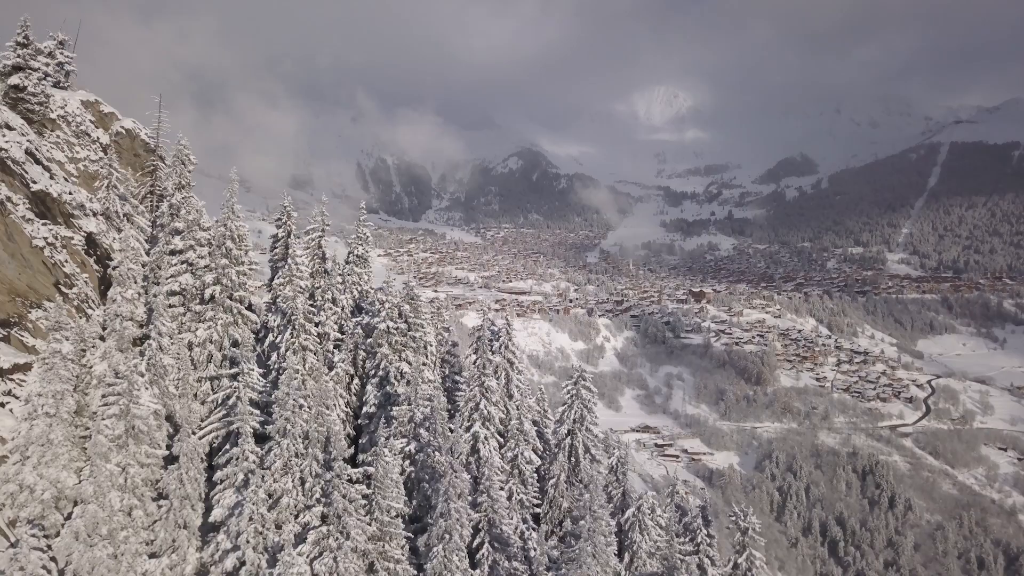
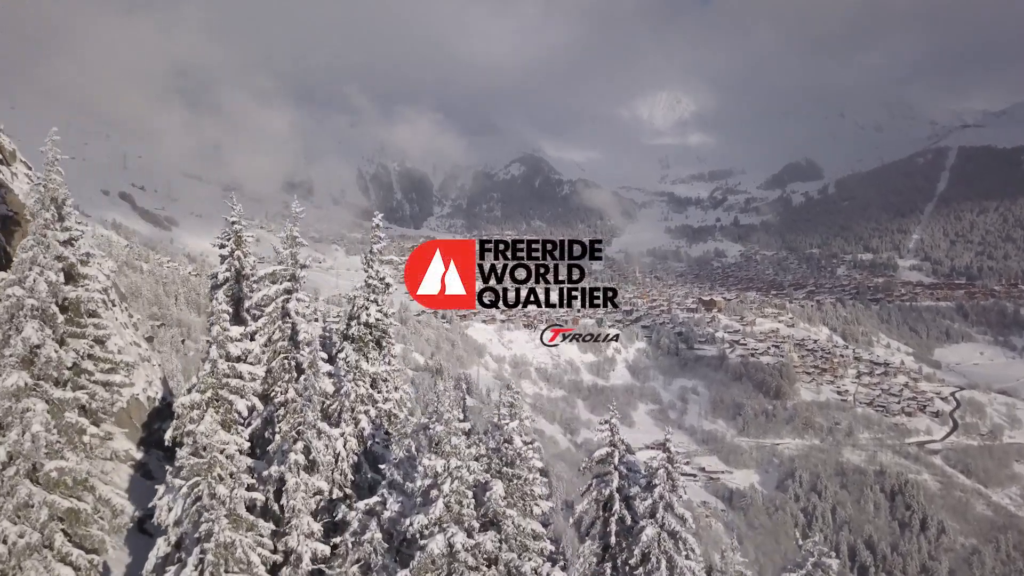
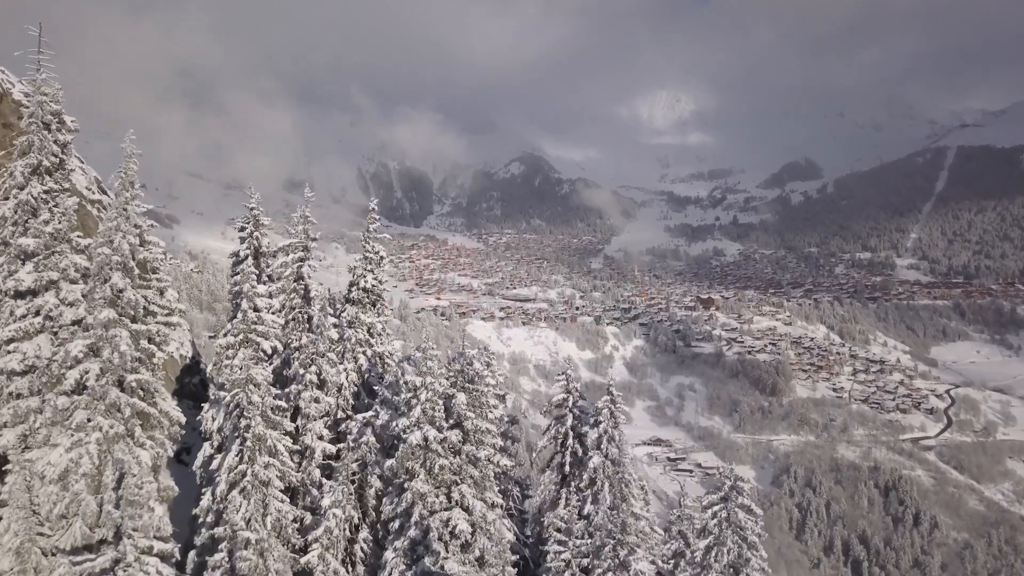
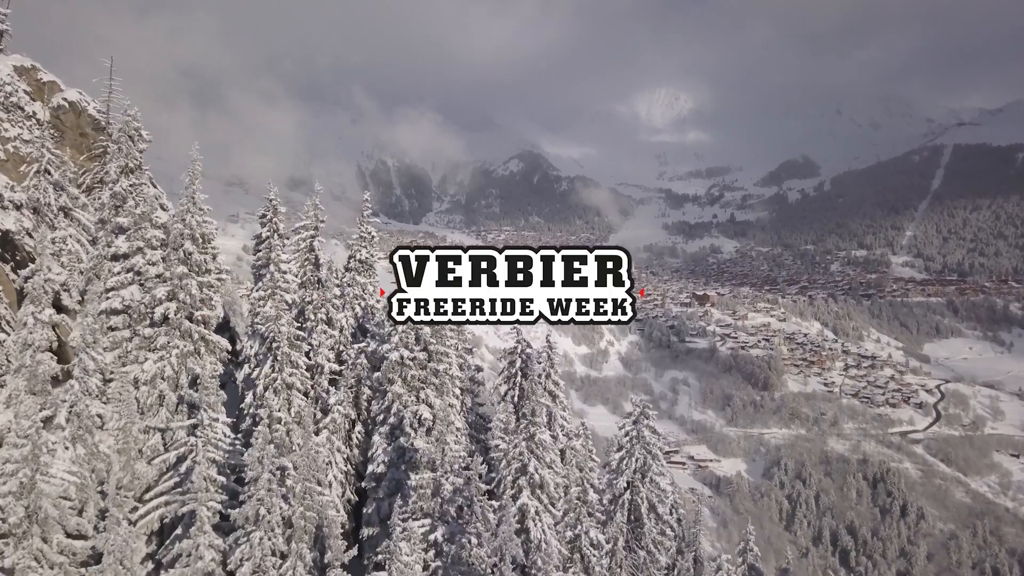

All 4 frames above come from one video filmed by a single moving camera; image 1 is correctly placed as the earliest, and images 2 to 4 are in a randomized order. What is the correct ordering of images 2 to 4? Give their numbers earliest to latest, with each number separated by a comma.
4, 3, 2
